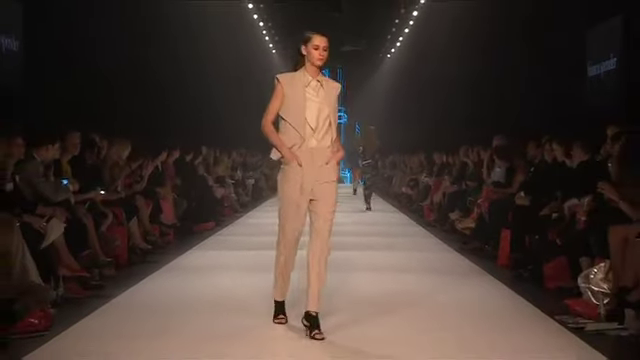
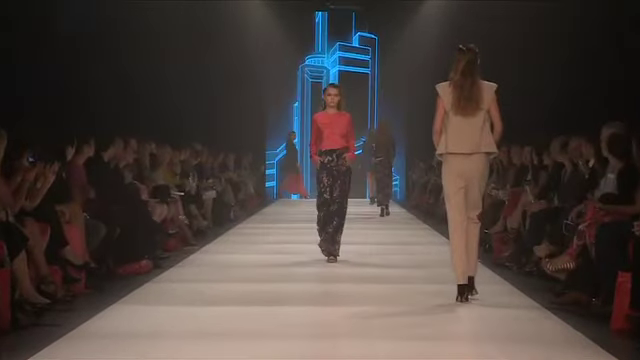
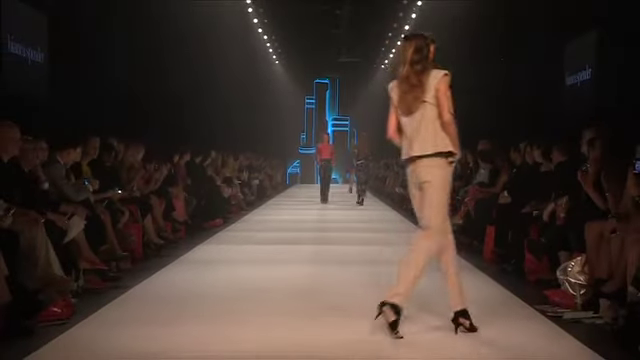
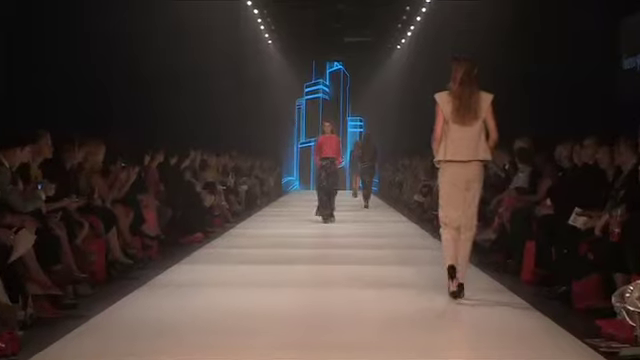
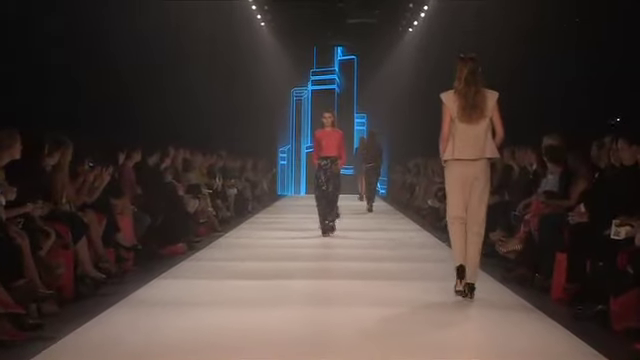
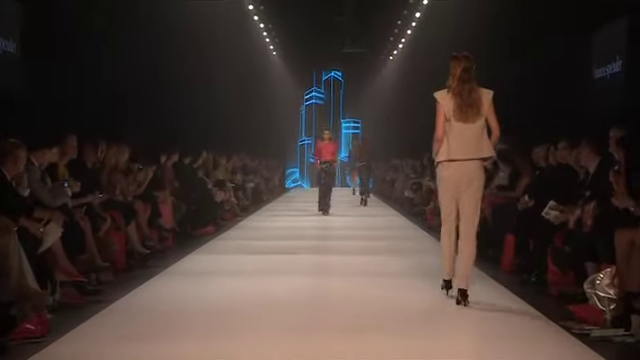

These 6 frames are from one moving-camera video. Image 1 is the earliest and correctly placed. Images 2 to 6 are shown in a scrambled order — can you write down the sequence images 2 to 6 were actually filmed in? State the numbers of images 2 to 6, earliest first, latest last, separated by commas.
3, 6, 4, 5, 2
